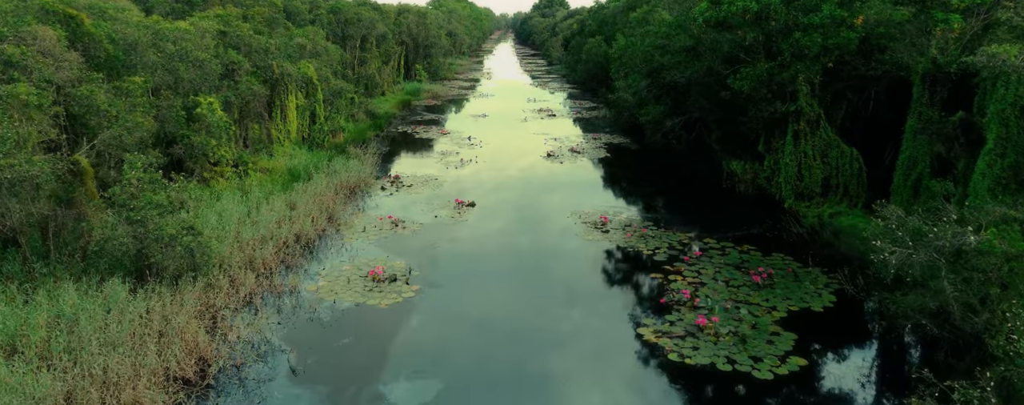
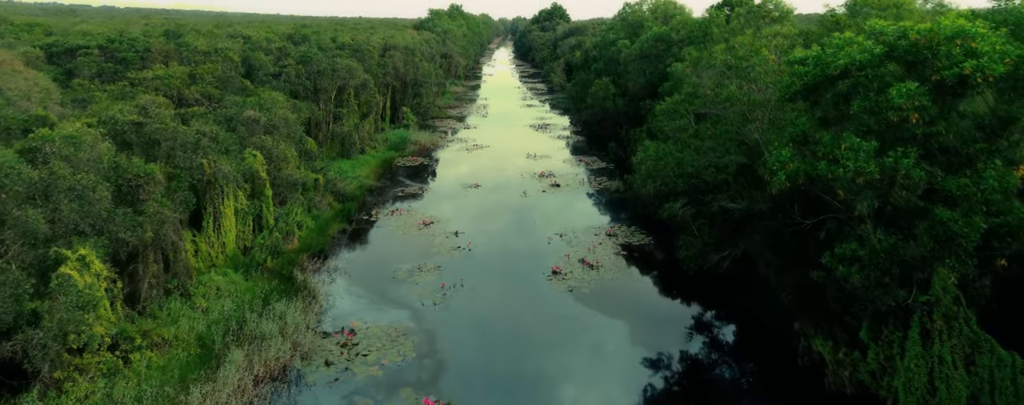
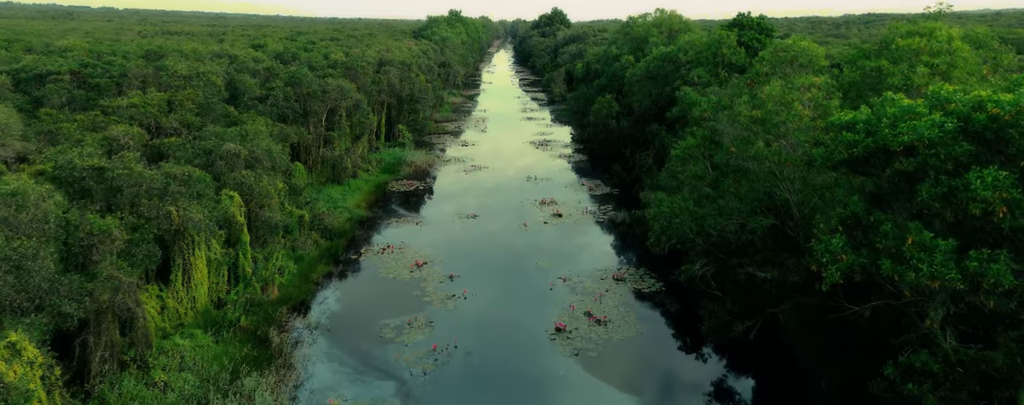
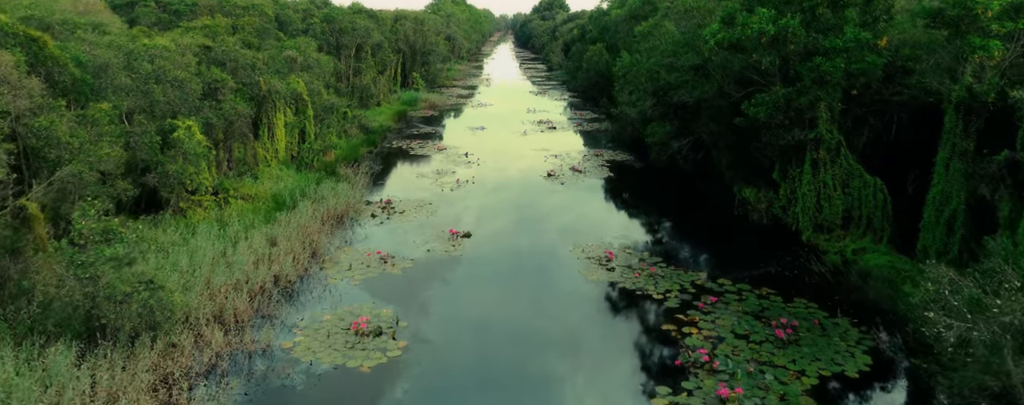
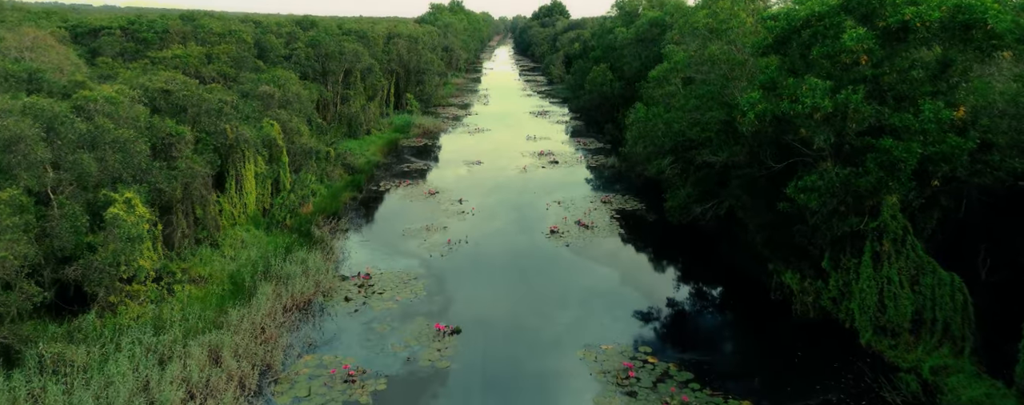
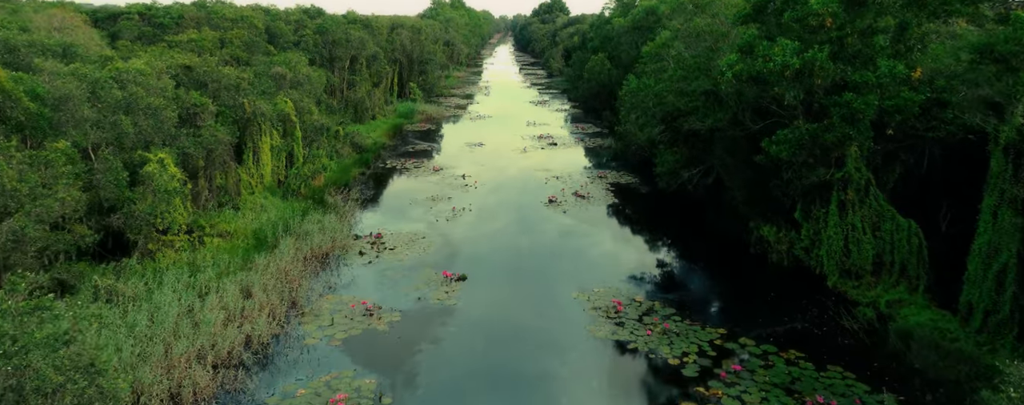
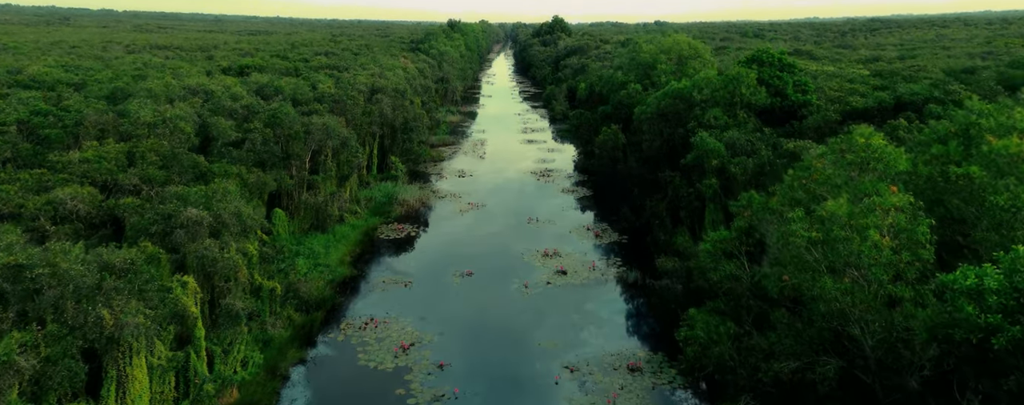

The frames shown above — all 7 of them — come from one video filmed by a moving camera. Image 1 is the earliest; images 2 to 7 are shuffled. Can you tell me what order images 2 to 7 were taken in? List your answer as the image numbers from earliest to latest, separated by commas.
4, 6, 5, 2, 3, 7
